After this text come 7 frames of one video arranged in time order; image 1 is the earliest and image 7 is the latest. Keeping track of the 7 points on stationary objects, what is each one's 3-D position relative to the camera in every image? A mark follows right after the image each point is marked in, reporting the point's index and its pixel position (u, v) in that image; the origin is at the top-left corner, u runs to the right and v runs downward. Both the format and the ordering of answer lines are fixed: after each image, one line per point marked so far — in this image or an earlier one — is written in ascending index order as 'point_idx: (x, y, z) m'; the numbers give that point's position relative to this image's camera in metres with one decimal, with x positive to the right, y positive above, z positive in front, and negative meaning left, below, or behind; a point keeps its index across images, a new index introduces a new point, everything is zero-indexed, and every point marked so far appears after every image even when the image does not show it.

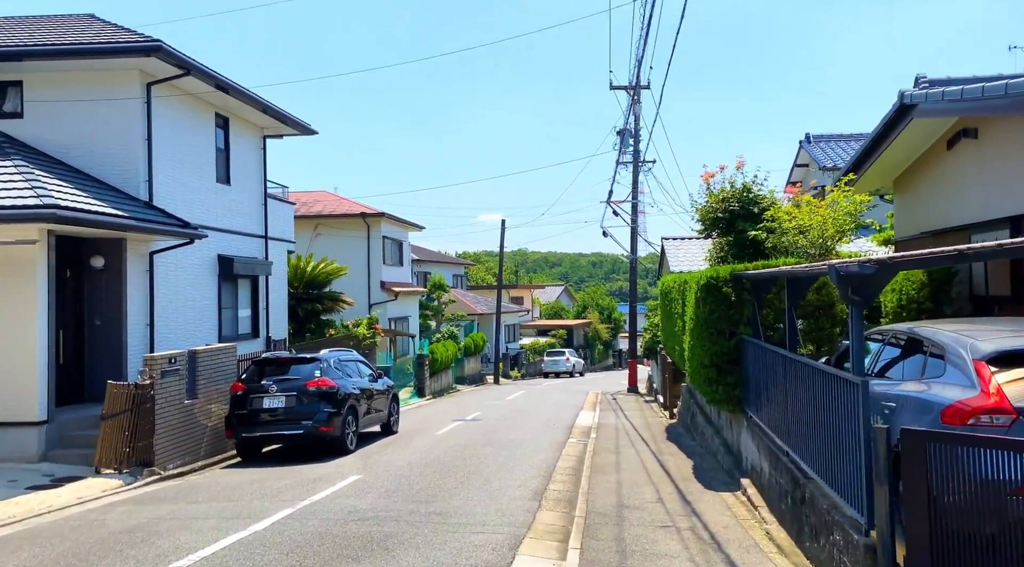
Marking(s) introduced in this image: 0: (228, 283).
0: (-5.8, 0.0, +19.1) m
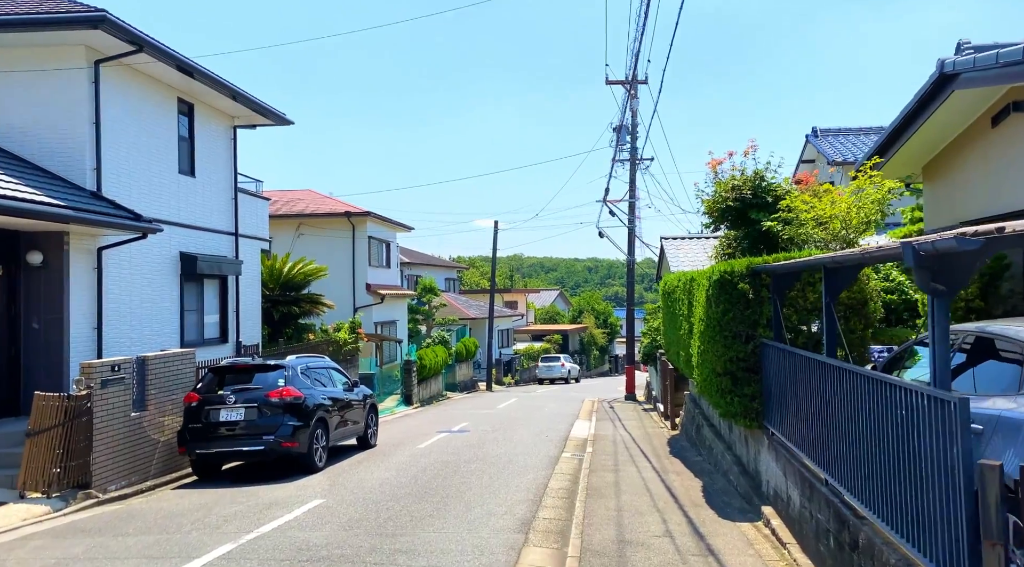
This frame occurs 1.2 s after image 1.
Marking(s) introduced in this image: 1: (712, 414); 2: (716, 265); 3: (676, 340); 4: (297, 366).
0: (-6.0, 0.0, +17.6) m
1: (+2.9, -1.9, +13.5) m
2: (+2.3, +0.2, +10.6) m
3: (+2.6, -0.9, +15.0) m
4: (-3.2, -1.2, +13.9) m
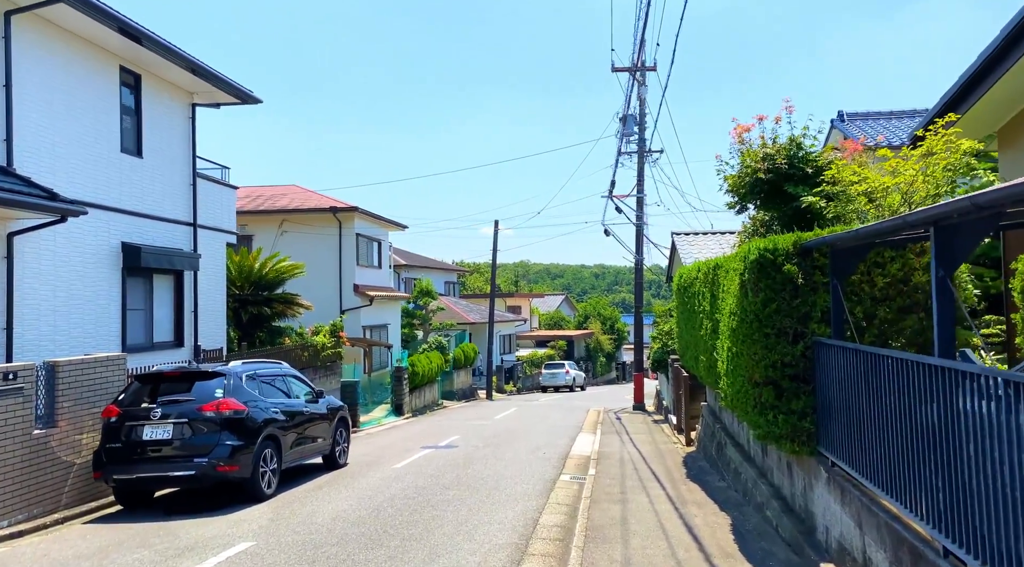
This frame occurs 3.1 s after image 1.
0: (-6.2, +0.1, +15.4) m
1: (+2.7, -1.8, +11.2) m
2: (+2.1, +0.4, +8.4) m
3: (+2.5, -0.8, +12.7) m
4: (-3.4, -1.1, +11.7) m
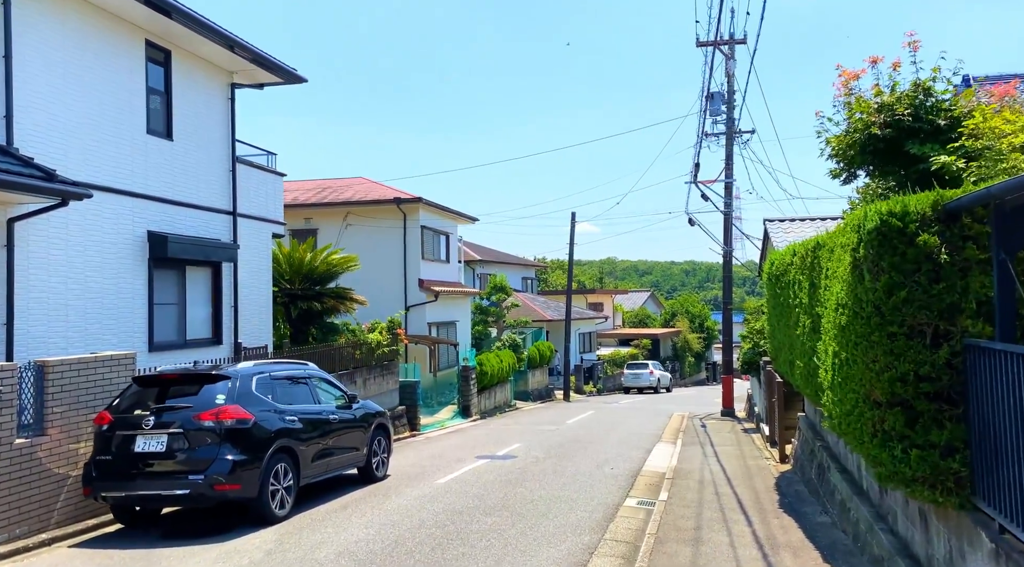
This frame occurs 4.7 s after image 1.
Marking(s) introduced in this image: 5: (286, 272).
0: (-5.3, +0.2, +14.1) m
1: (+3.2, -1.7, +9.1) m
2: (+2.4, +0.5, +6.4) m
3: (+3.1, -0.7, +10.7) m
4: (-2.8, -1.0, +10.2) m
5: (-4.5, +0.2, +18.8) m
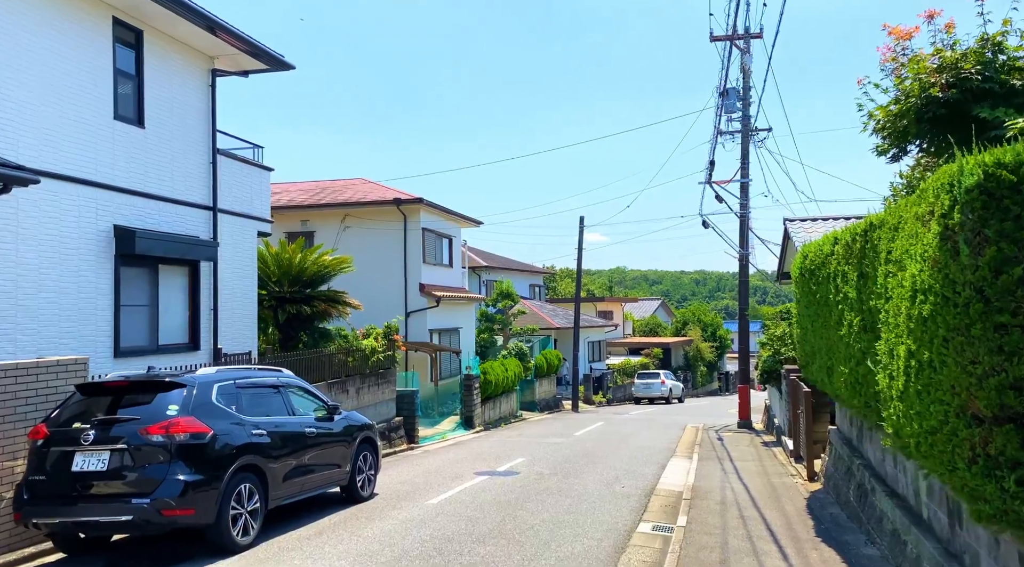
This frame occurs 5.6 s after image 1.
0: (-5.2, +0.2, +12.9) m
1: (+3.2, -1.6, +7.9) m
2: (+2.3, +0.6, +5.1) m
3: (+3.1, -0.7, +9.4) m
4: (-2.8, -0.9, +9.0) m
5: (-4.4, +0.2, +17.6) m
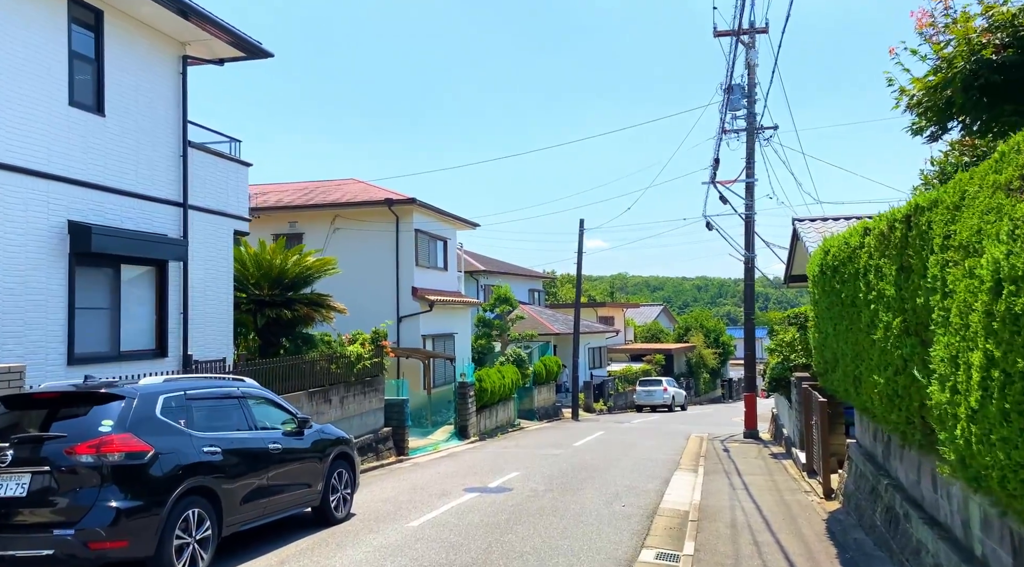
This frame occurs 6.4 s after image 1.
0: (-5.4, +0.2, +11.9) m
1: (+3.1, -1.6, +6.8) m
2: (+2.2, +0.6, +4.1) m
3: (+3.0, -0.7, +8.4) m
4: (-2.9, -0.9, +7.9) m
5: (-4.5, +0.2, +16.6) m
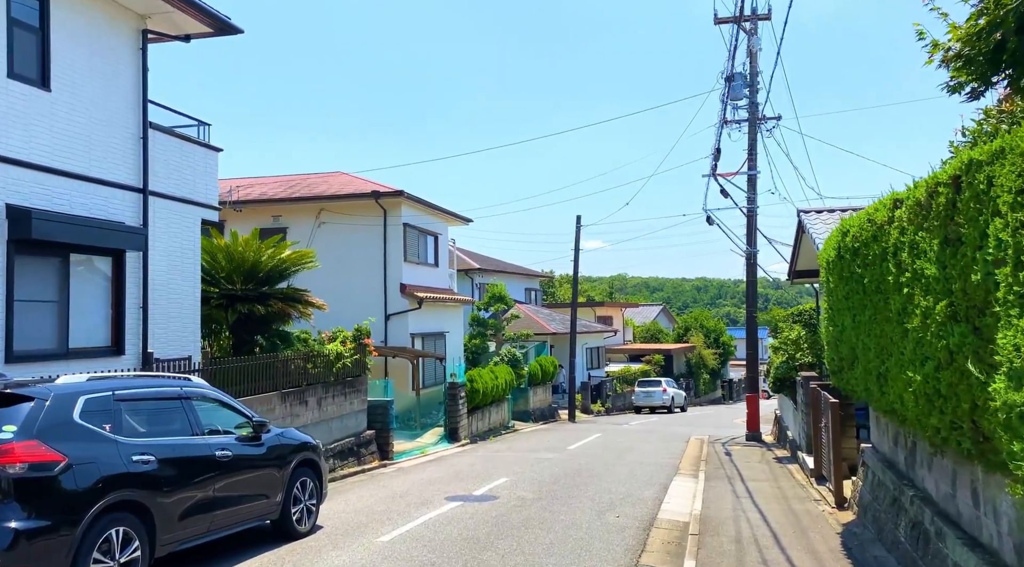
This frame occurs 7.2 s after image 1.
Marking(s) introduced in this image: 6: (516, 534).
0: (-5.5, +0.3, +10.9) m
1: (+2.9, -1.5, +5.8) m
2: (+2.0, +0.7, +3.1) m
3: (+2.8, -0.5, +7.4) m
4: (-3.1, -0.8, +6.9) m
5: (-4.7, +0.3, +15.6) m
6: (+0.1, -2.5, +9.6) m
